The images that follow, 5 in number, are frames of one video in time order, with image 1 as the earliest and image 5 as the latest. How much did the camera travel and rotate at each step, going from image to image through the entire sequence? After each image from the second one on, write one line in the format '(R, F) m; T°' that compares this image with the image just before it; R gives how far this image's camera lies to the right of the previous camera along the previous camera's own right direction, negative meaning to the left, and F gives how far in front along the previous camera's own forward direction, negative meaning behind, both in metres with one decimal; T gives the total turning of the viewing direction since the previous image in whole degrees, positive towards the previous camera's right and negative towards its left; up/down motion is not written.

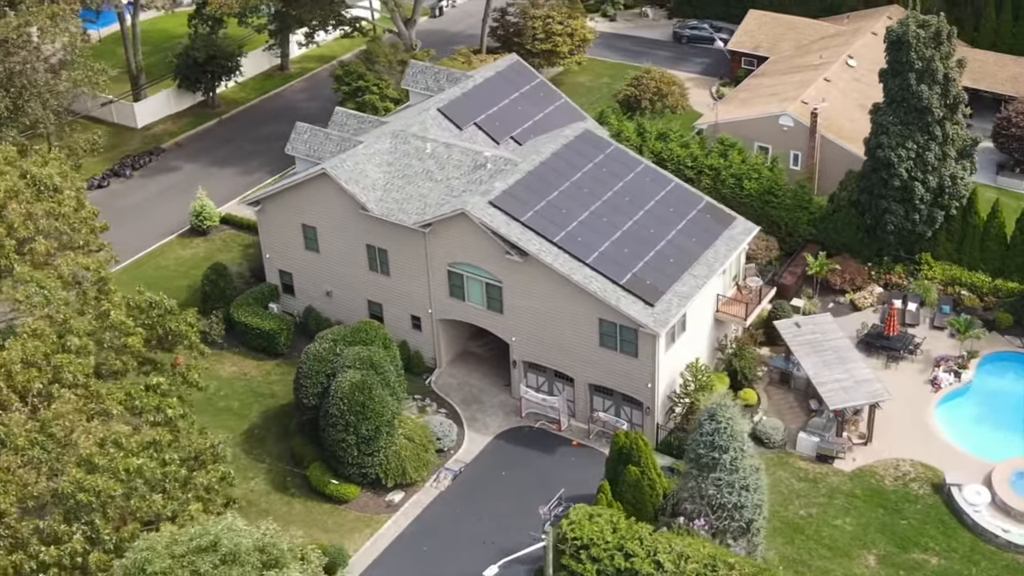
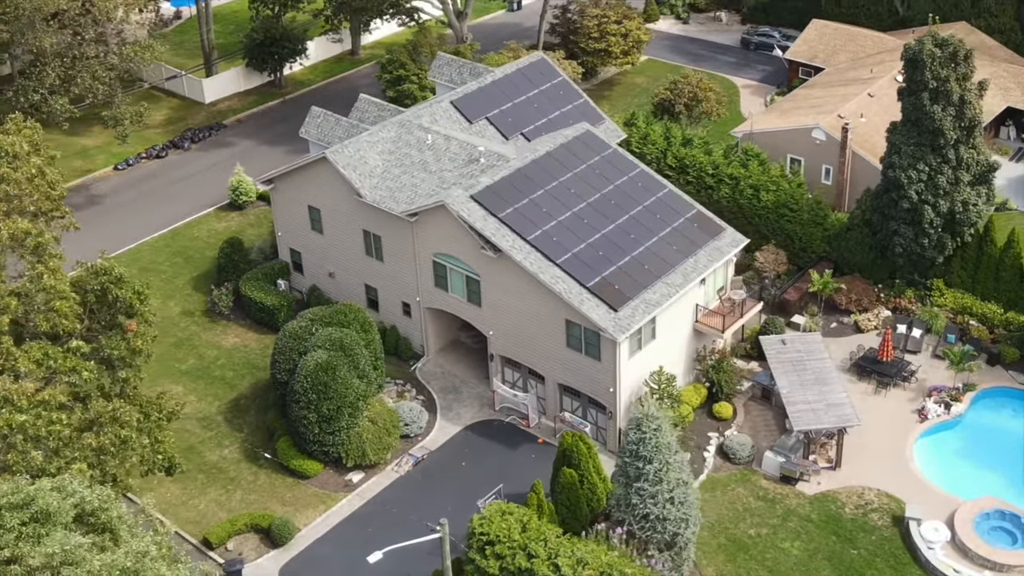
(+5.6, -0.1) m; -7°
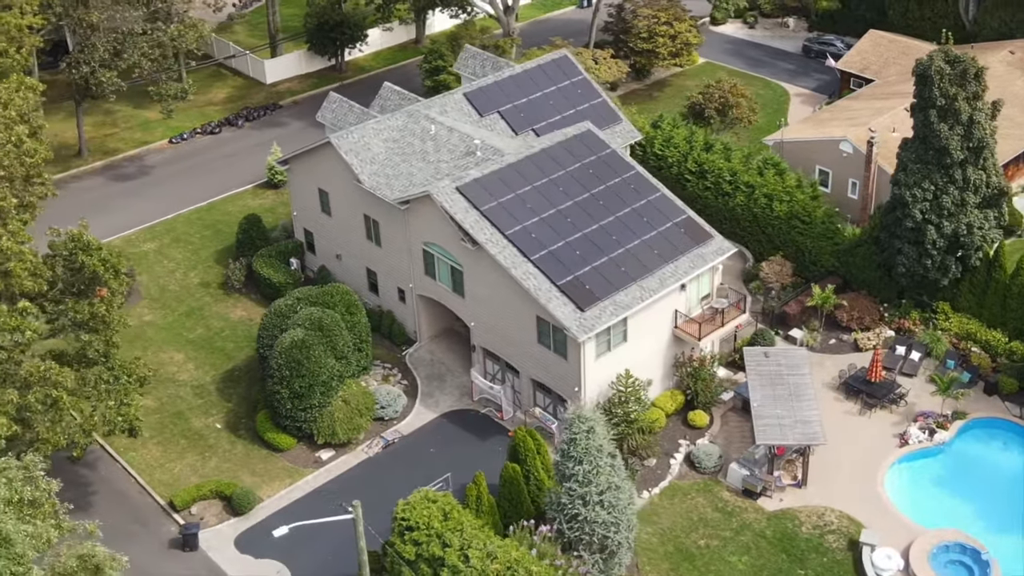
(+5.1, -0.1) m; -6°
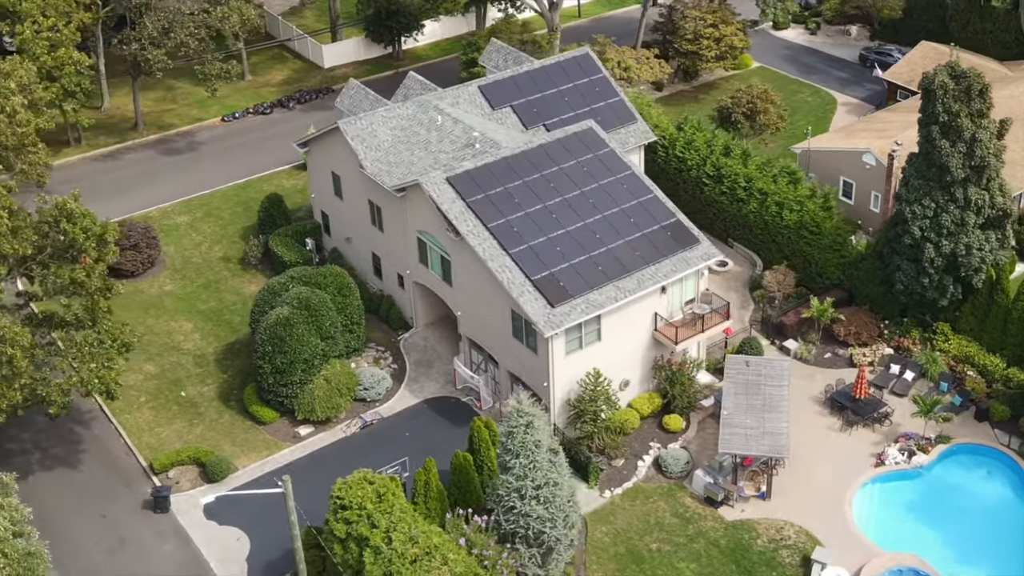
(+4.7, -0.2) m; -6°
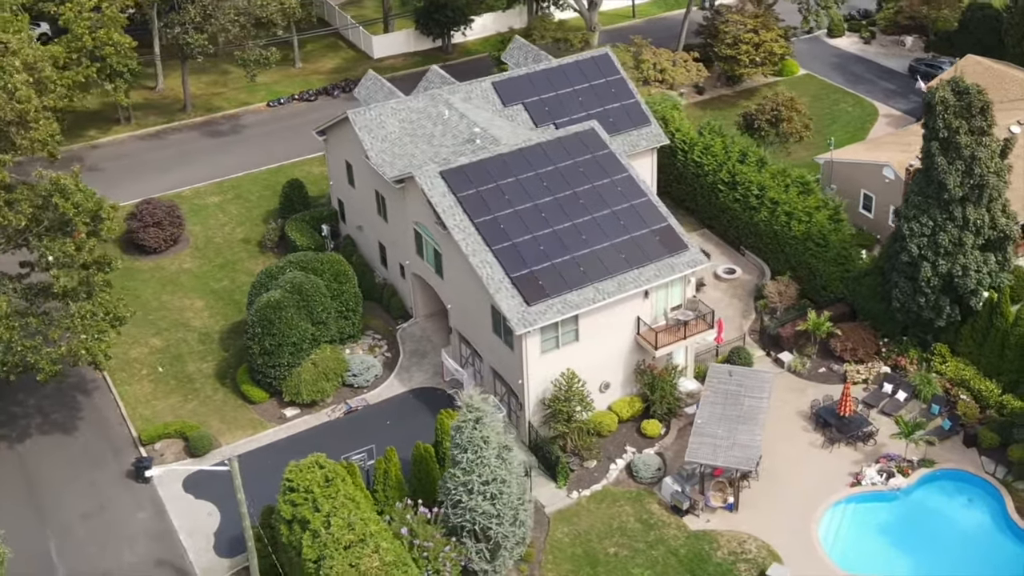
(+4.0, 0.0) m; -5°
